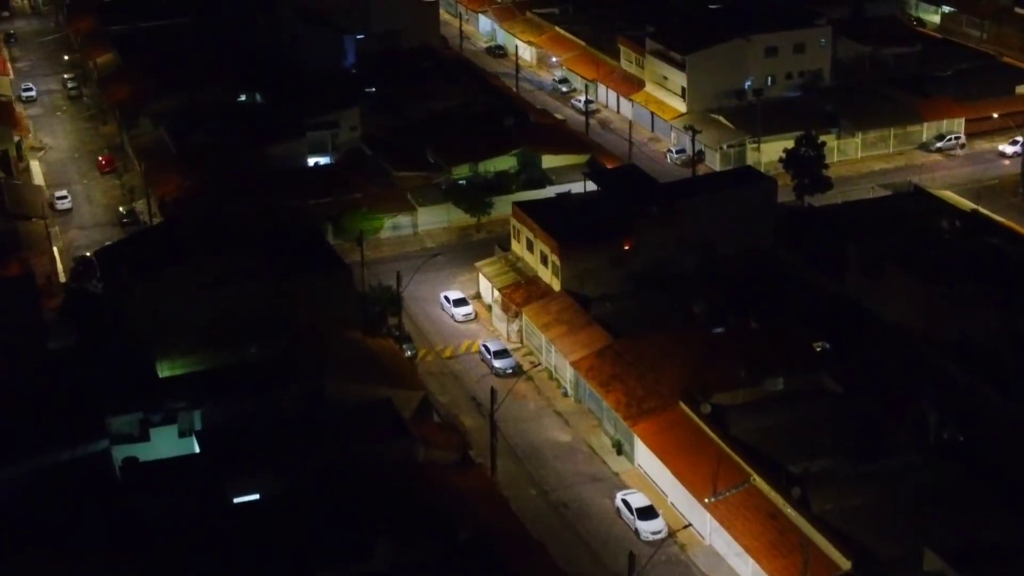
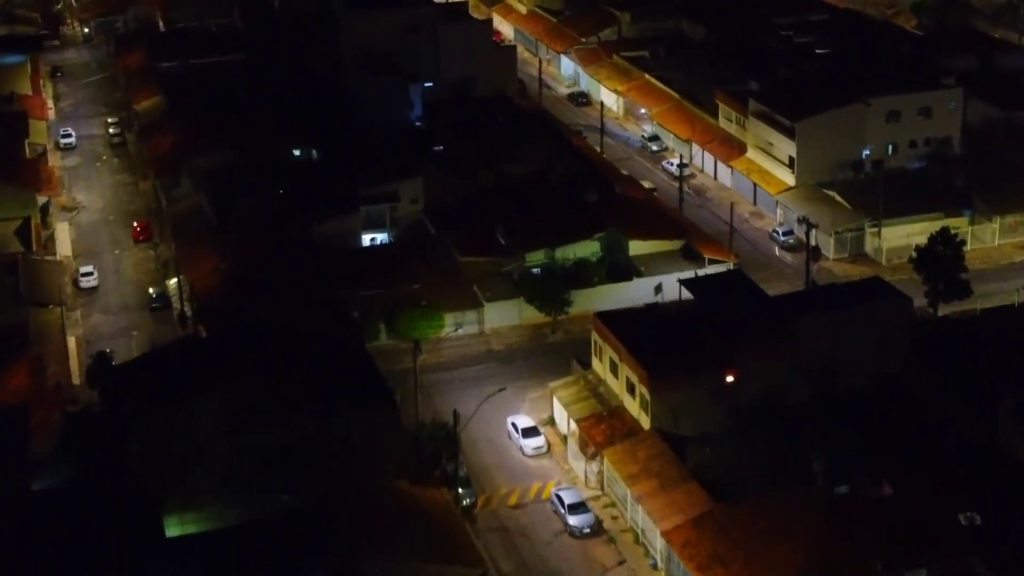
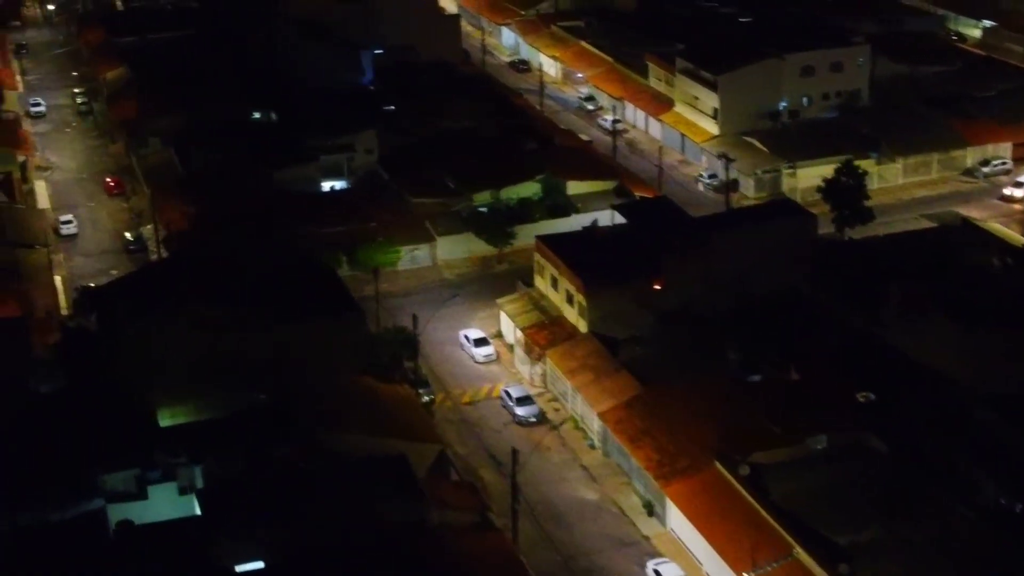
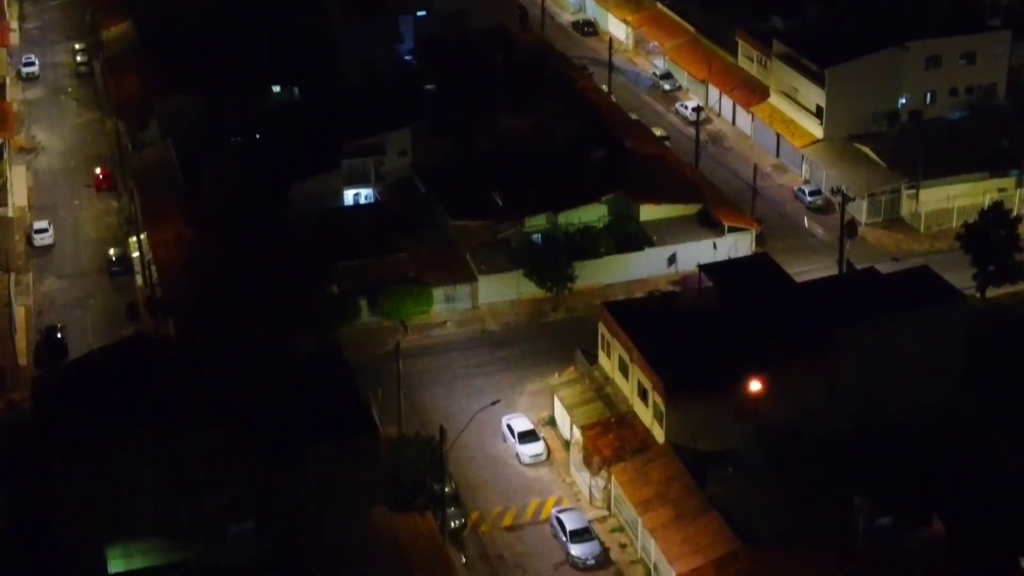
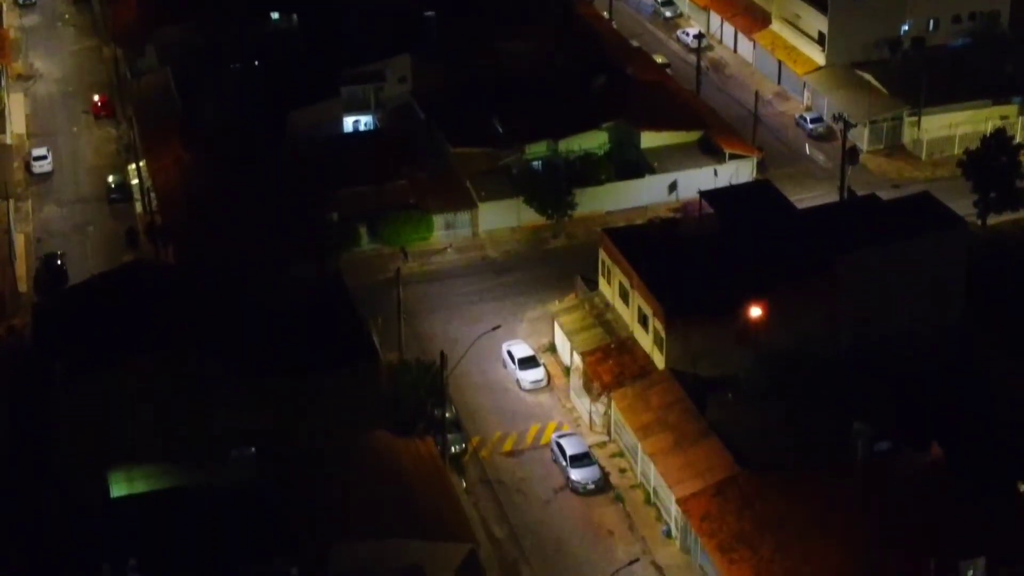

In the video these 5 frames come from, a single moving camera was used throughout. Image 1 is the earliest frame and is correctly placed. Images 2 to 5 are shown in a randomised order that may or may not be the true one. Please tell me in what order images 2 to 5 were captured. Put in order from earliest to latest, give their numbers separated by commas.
3, 2, 4, 5
